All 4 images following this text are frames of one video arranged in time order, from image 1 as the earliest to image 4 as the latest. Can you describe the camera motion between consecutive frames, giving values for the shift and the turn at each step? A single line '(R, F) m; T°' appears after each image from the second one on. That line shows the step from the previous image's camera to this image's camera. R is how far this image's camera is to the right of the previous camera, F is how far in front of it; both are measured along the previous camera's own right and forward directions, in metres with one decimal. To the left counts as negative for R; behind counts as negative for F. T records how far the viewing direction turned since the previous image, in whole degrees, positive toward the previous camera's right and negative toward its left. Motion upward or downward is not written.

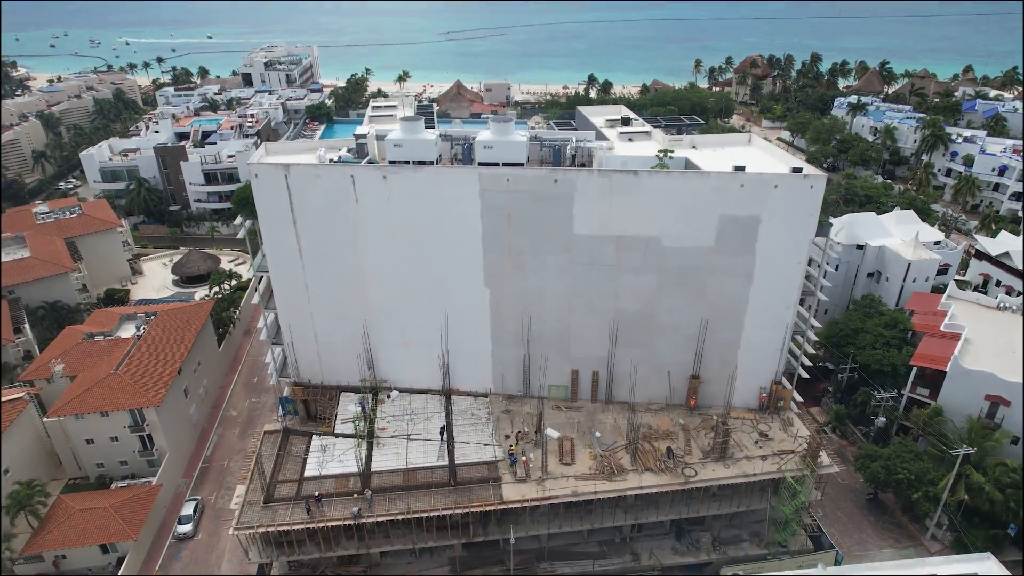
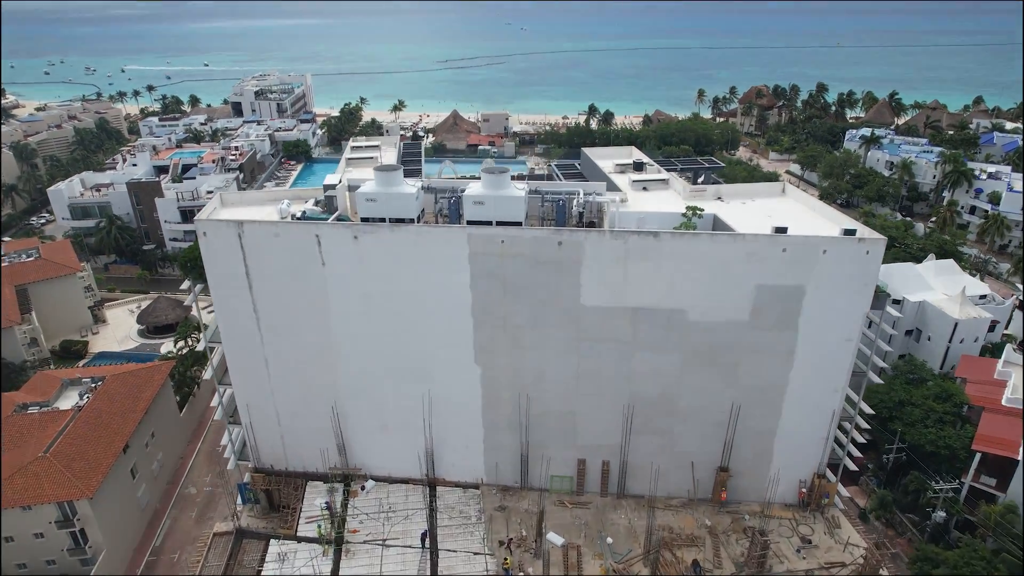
(+0.1, +2.5) m; 0°
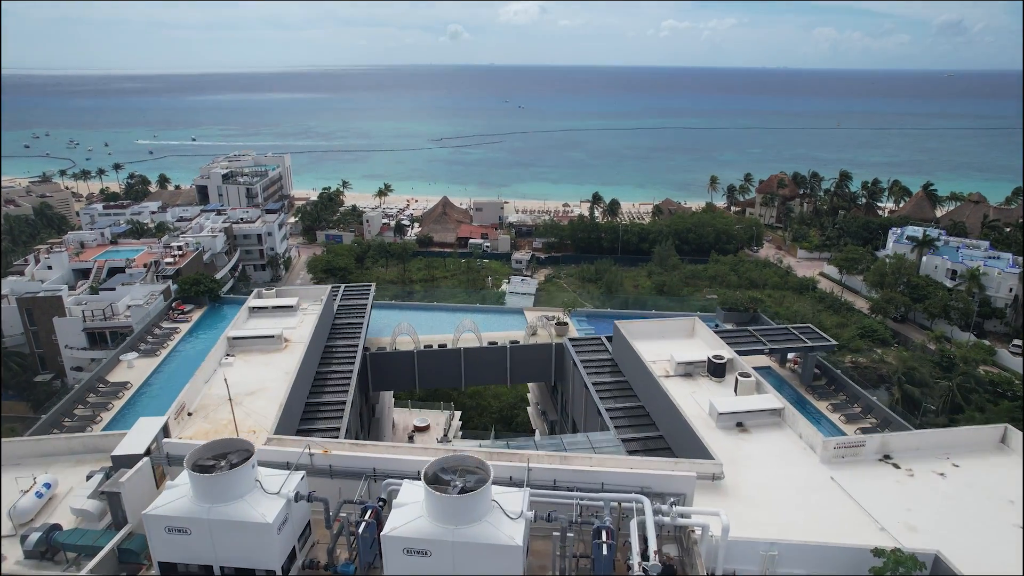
(+0.1, +6.9) m; 0°
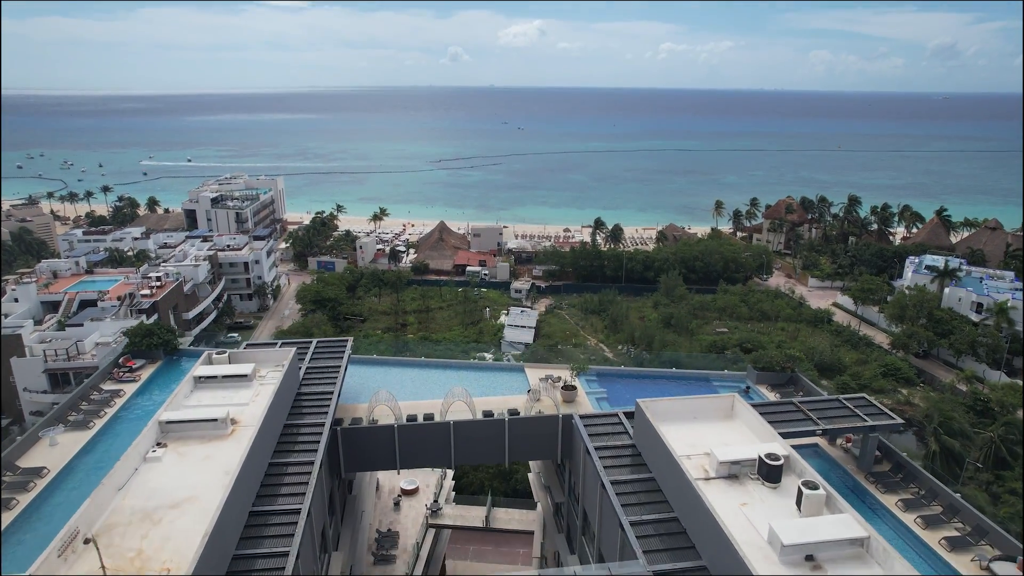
(0.0, +2.0) m; 0°
